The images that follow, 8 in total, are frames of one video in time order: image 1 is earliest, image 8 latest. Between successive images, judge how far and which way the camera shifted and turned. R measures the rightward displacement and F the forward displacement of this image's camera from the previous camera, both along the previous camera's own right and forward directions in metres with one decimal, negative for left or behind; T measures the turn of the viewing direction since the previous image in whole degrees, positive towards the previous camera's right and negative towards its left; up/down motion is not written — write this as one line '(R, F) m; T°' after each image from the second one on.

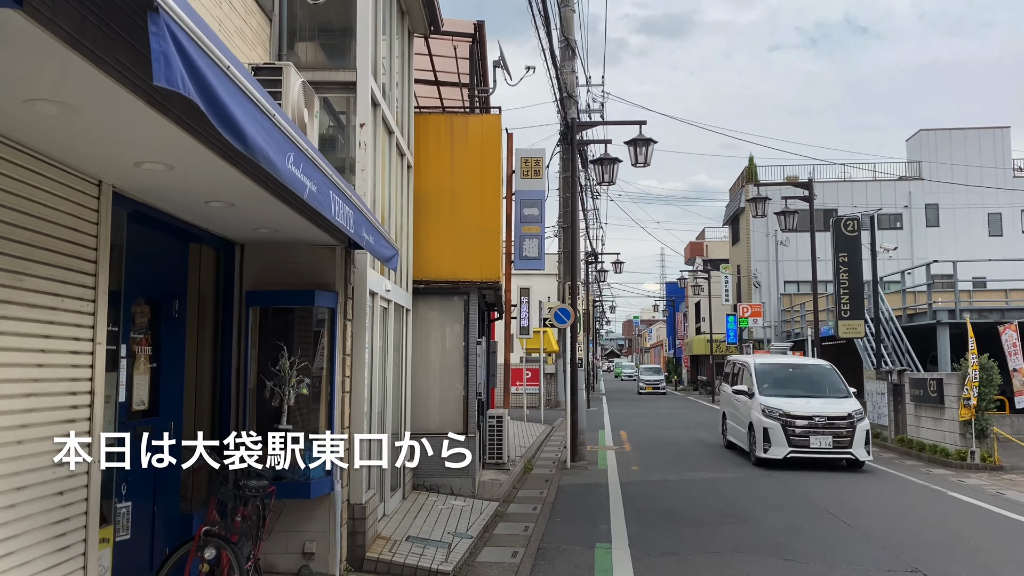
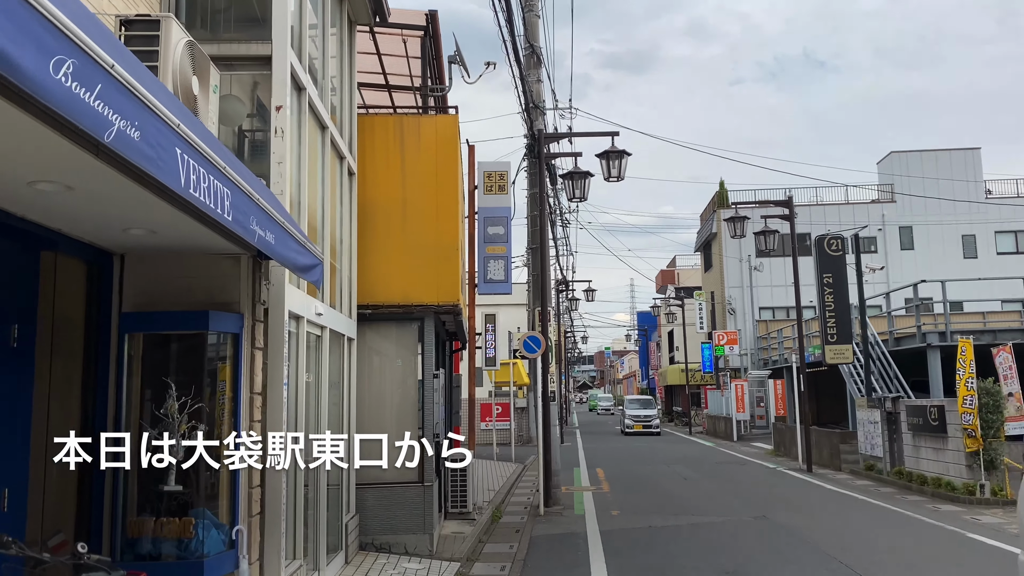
(+0.1, +1.5) m; +2°
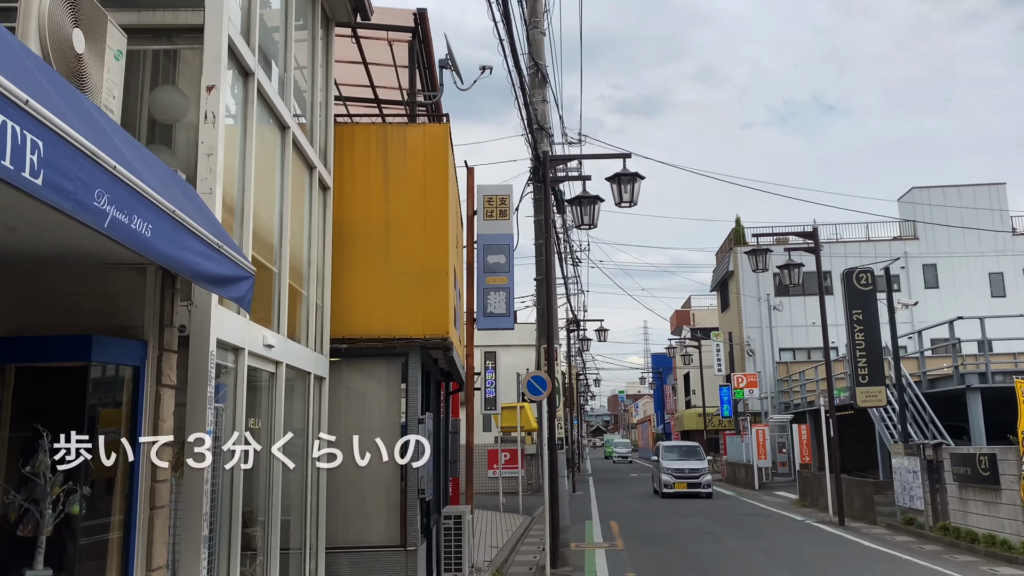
(+0.2, +1.4) m; -1°
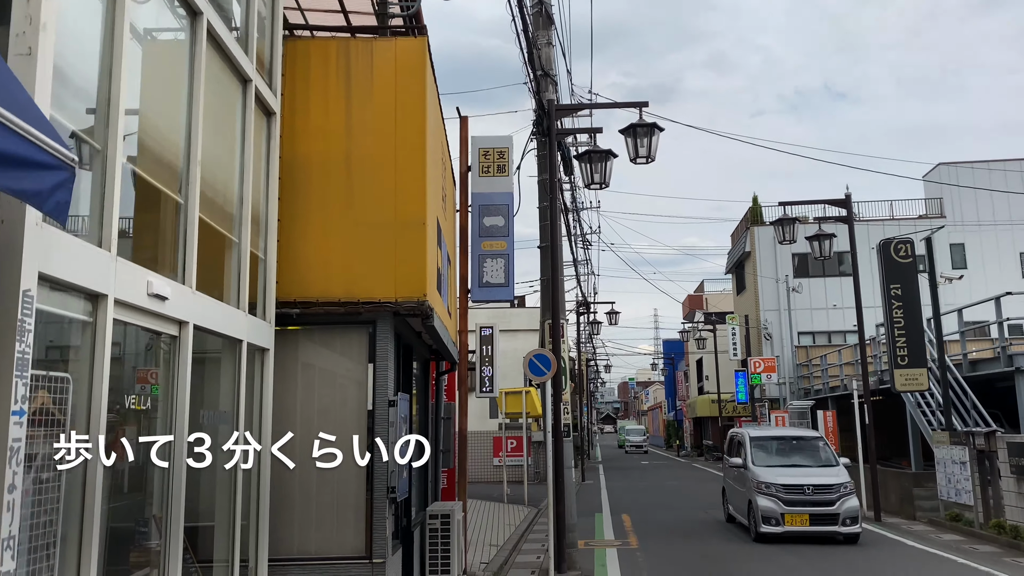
(+0.2, +1.8) m; -1°
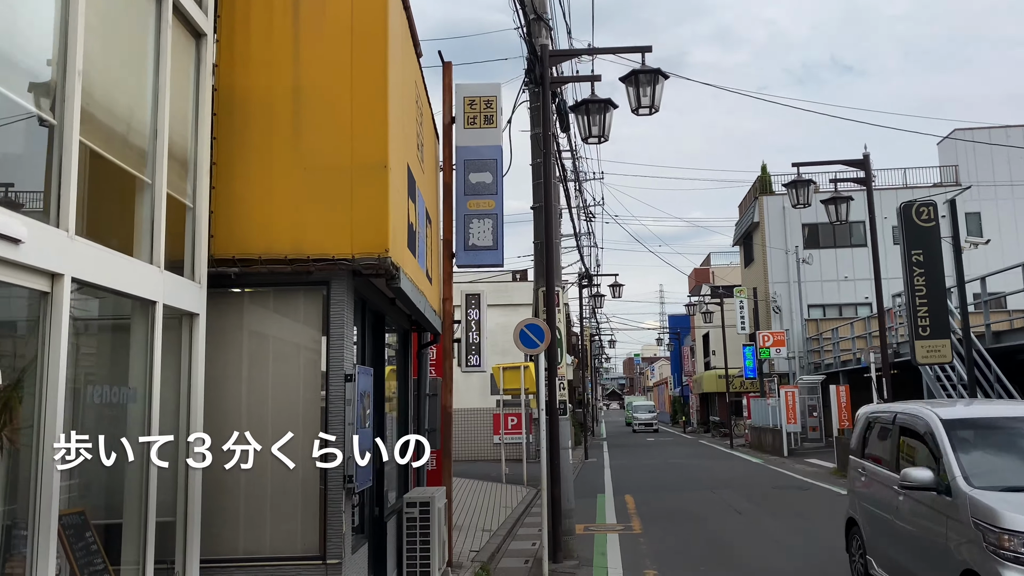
(+0.2, +1.1) m; 0°
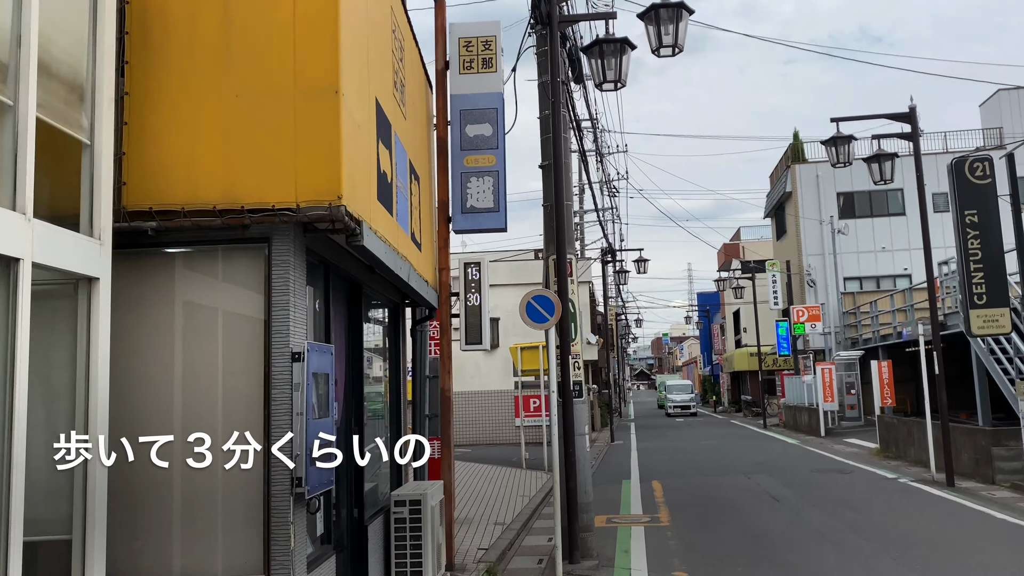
(+0.2, +1.3) m; -2°
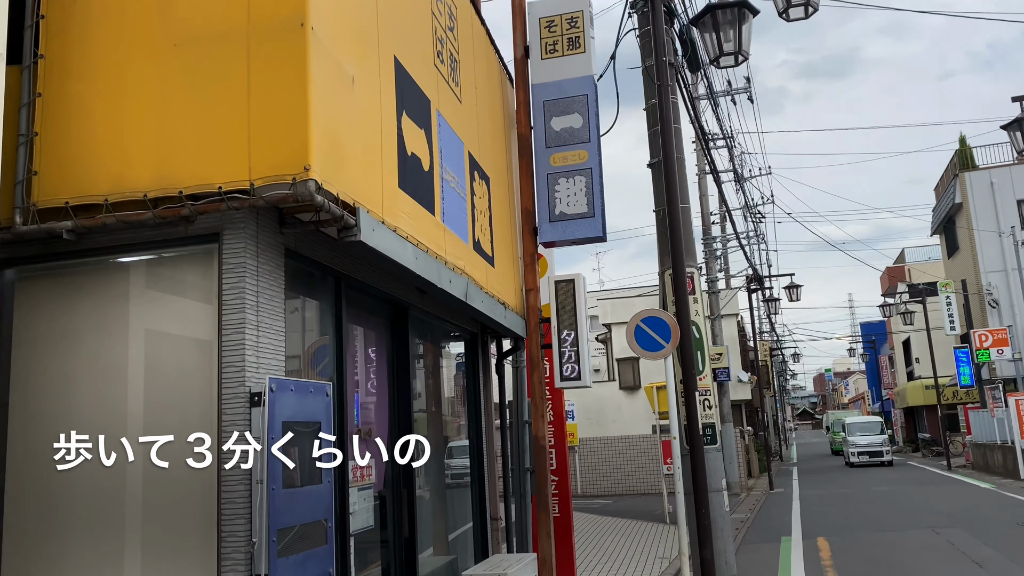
(+0.4, +1.7) m; -10°
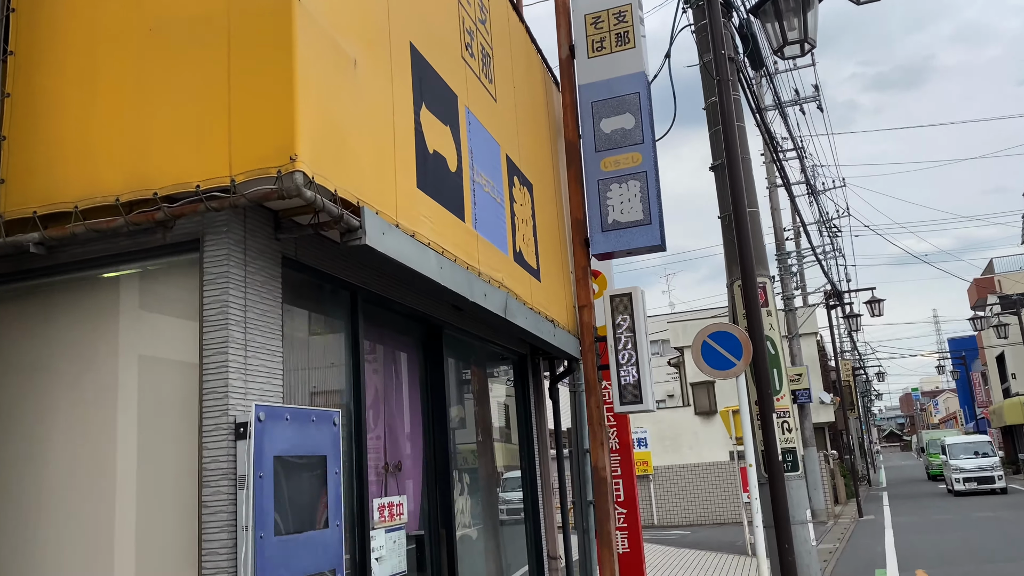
(+0.2, +0.6) m; -5°
